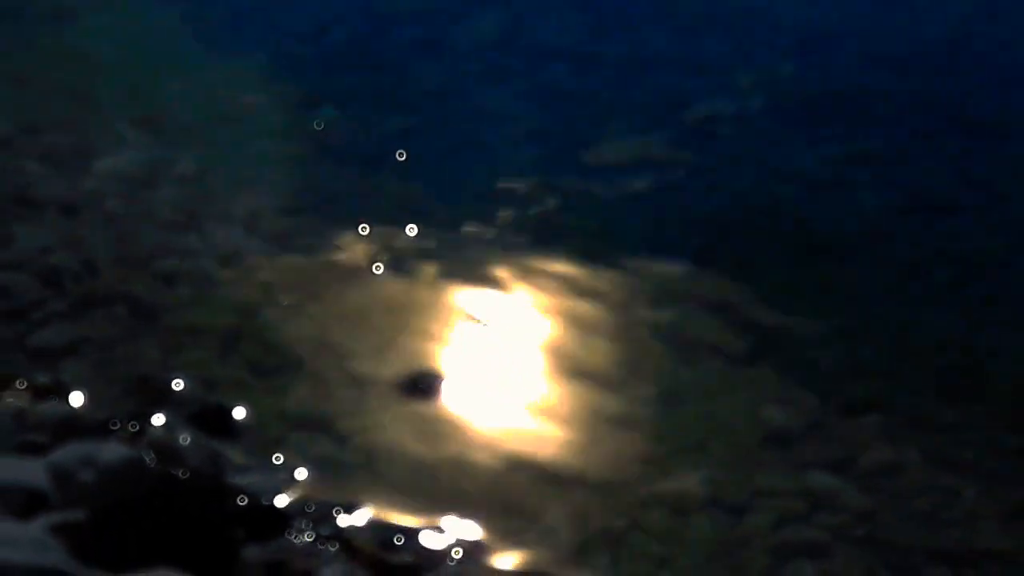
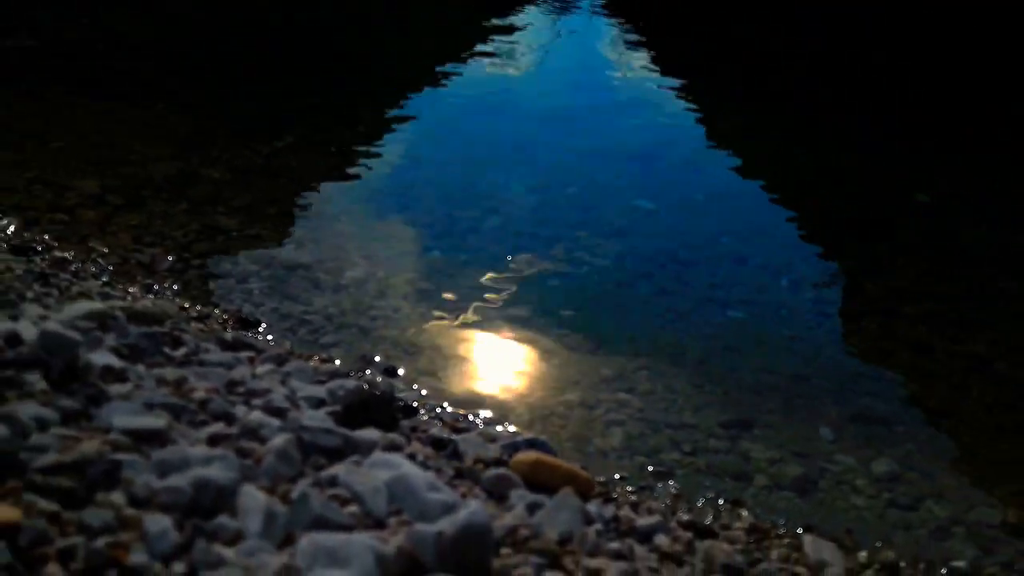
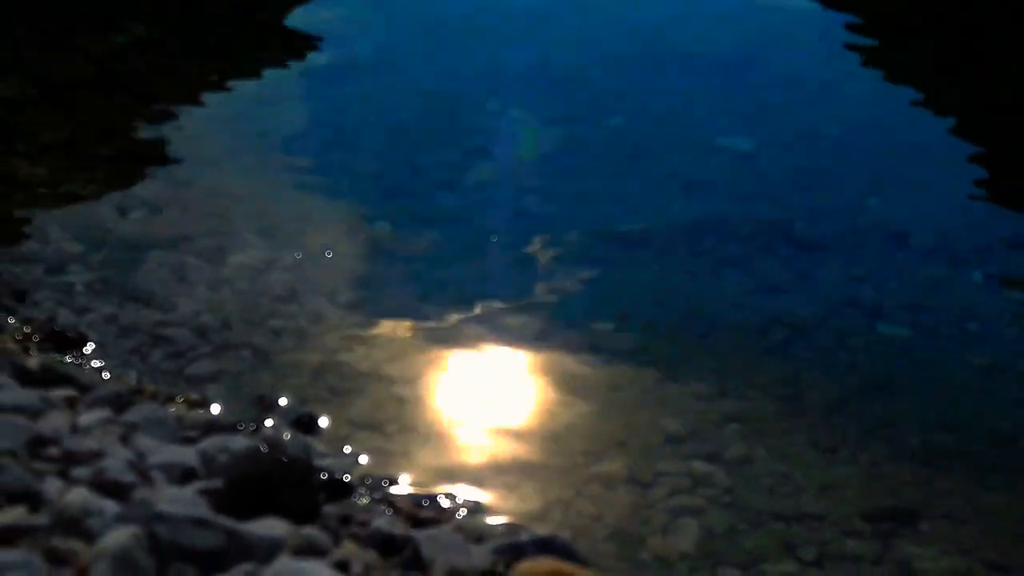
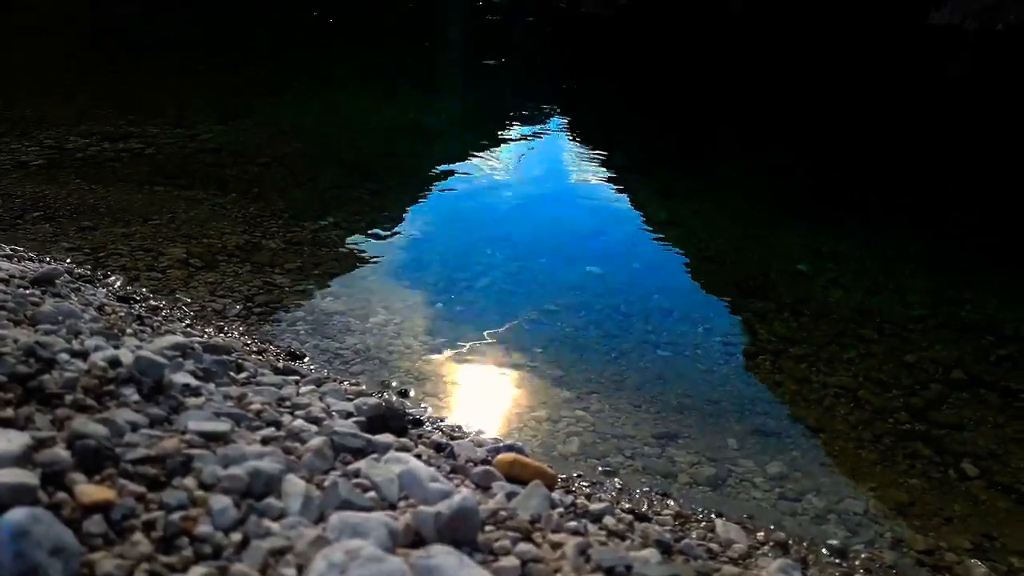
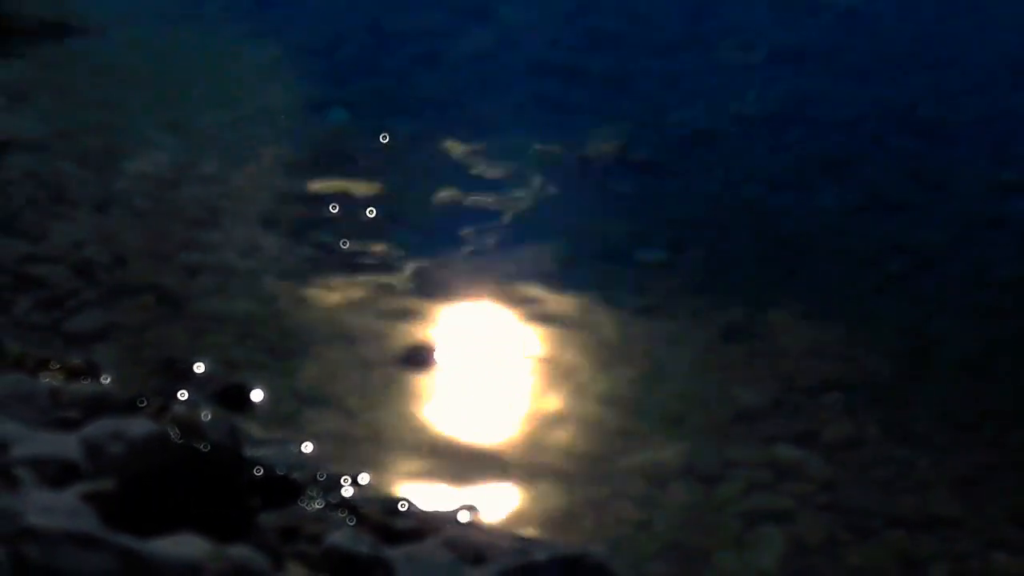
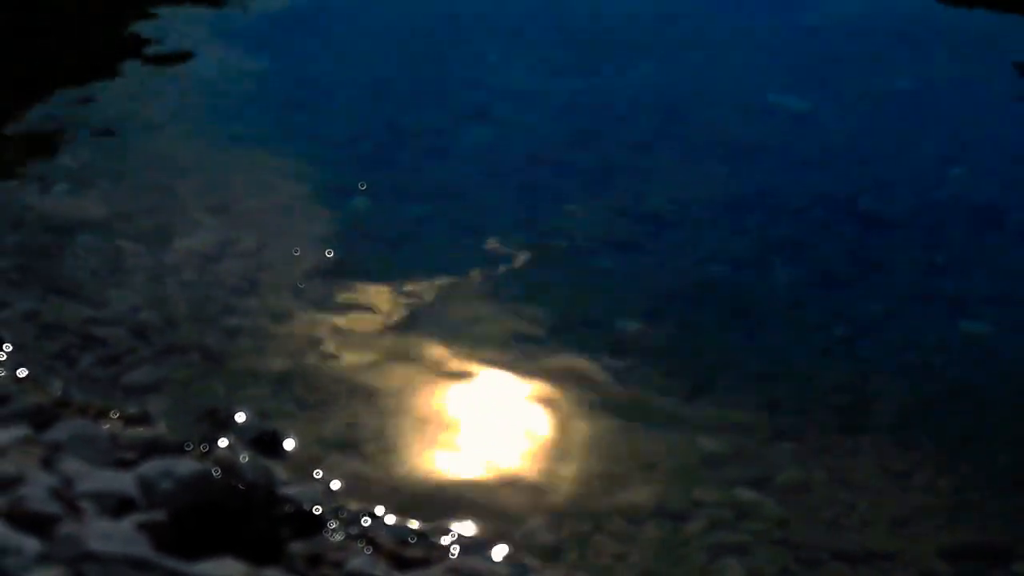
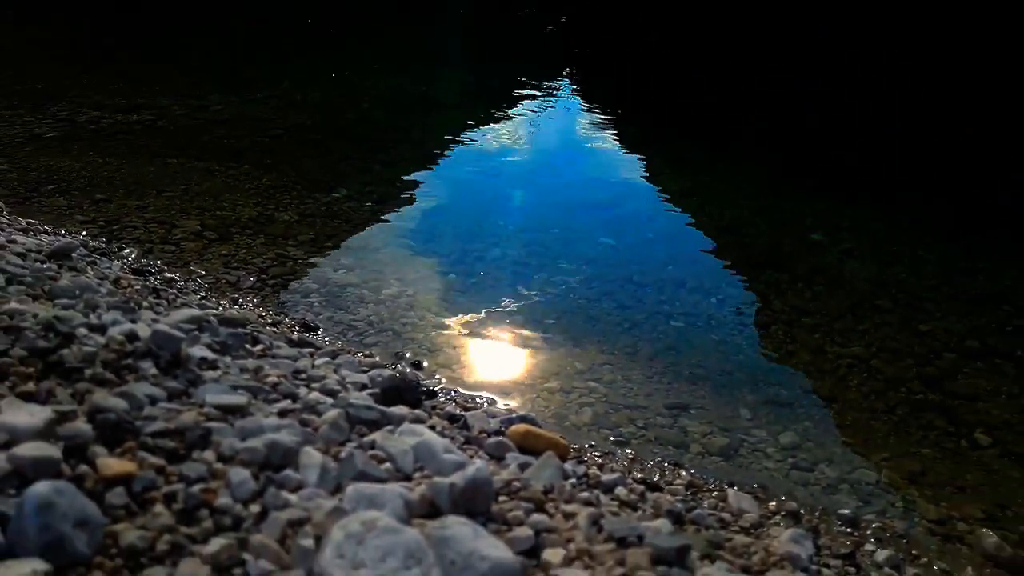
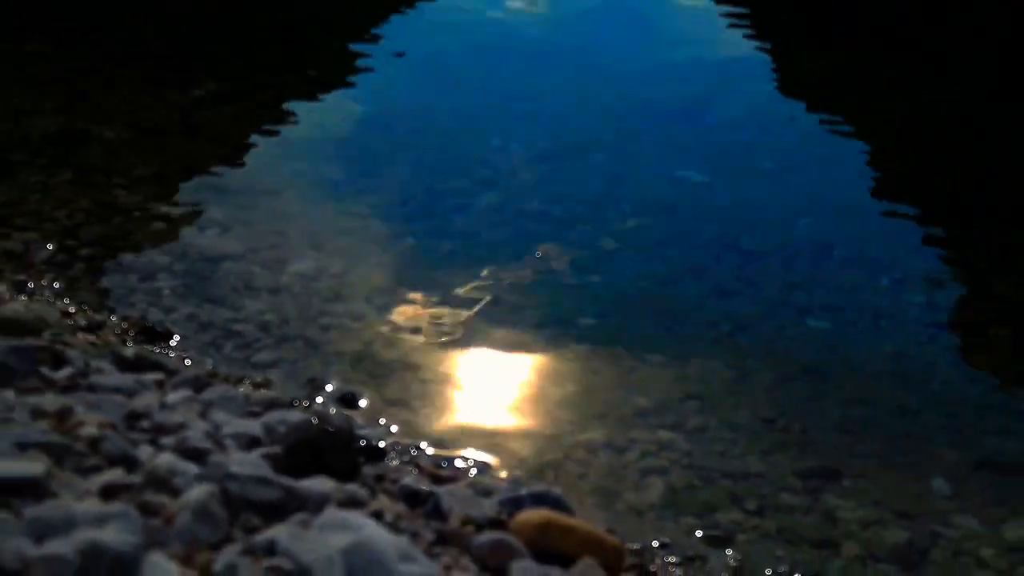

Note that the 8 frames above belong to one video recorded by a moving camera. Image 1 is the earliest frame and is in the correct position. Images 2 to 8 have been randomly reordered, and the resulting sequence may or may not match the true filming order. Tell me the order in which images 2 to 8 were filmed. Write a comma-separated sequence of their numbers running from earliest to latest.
5, 6, 3, 8, 2, 7, 4
